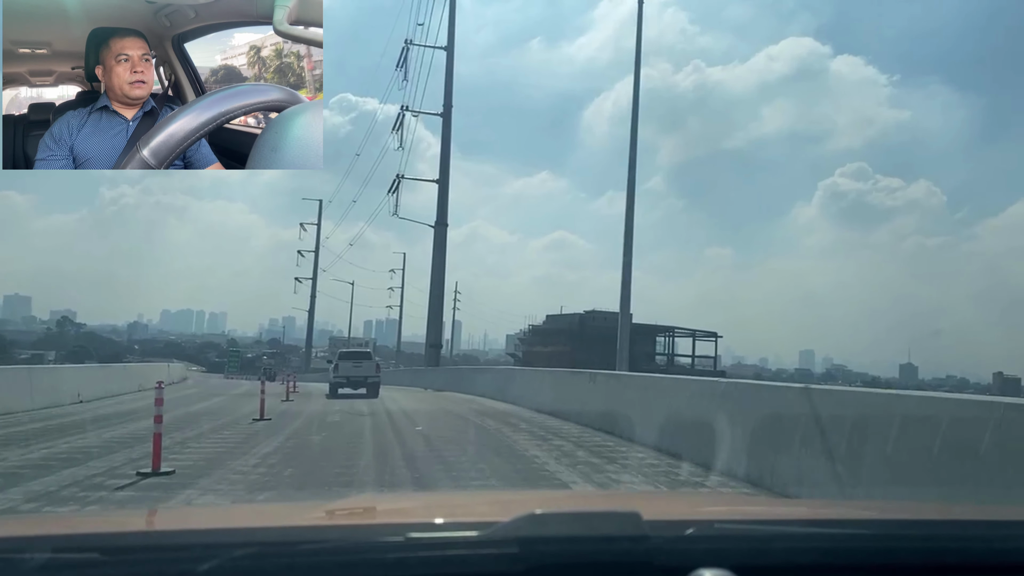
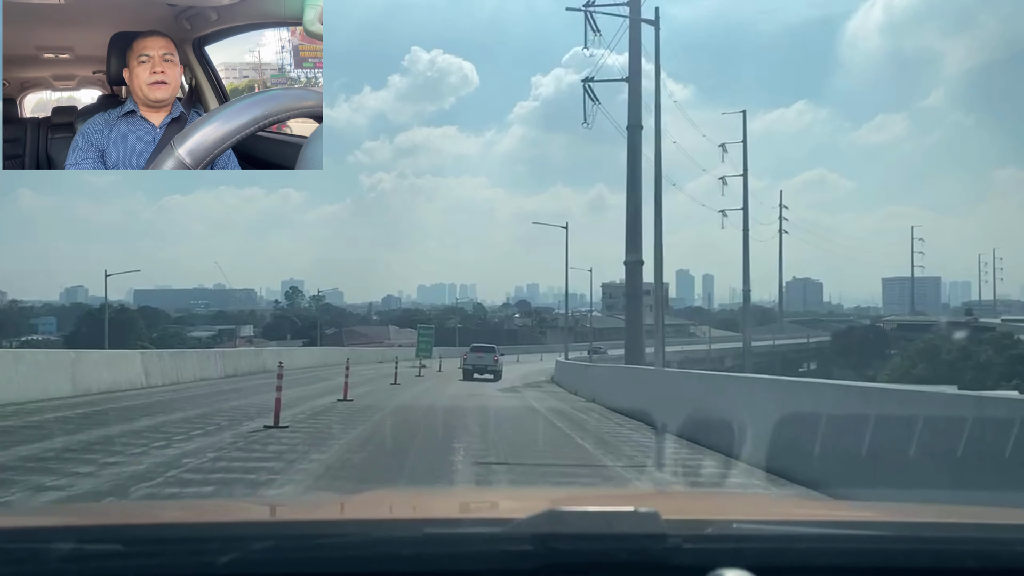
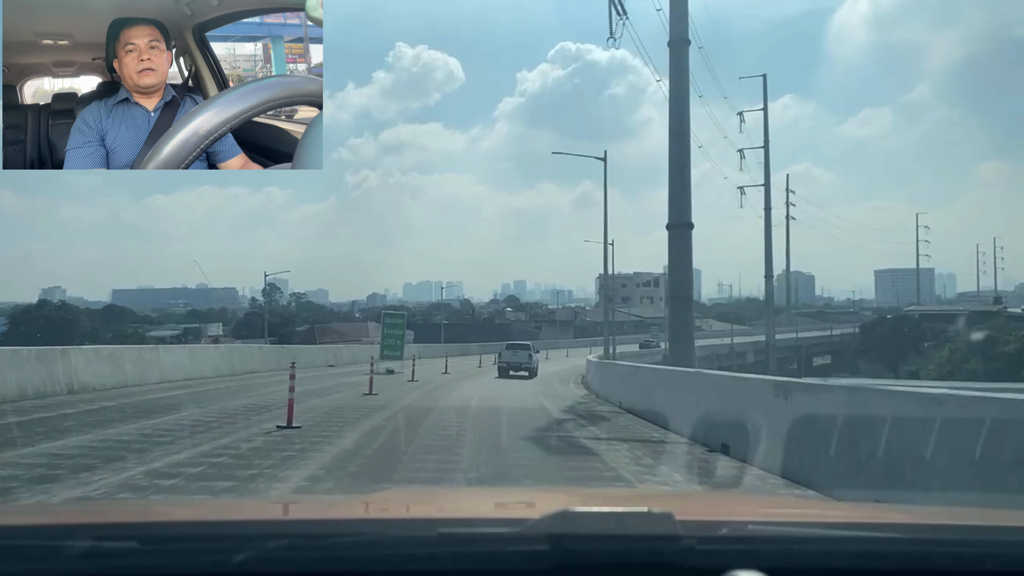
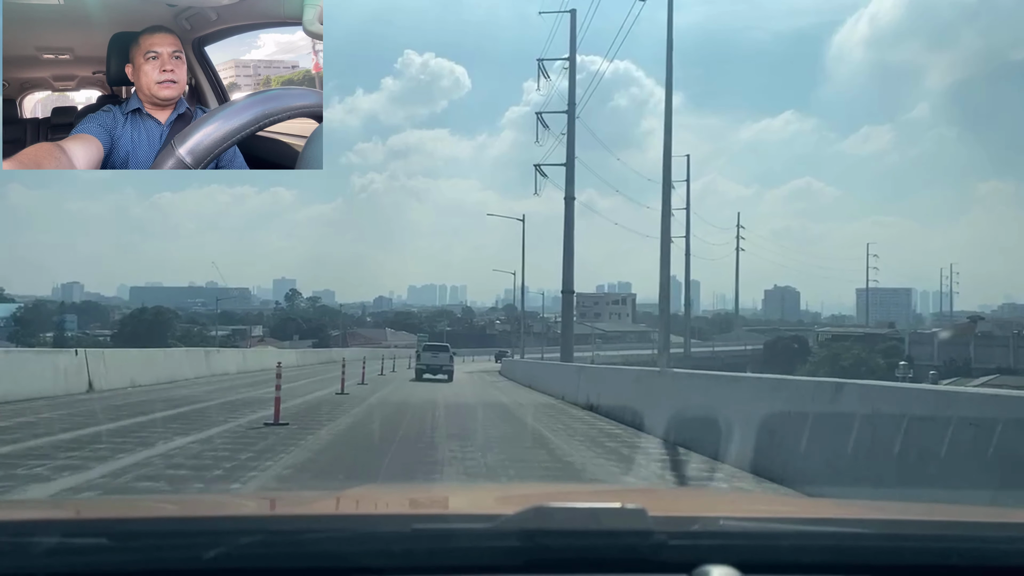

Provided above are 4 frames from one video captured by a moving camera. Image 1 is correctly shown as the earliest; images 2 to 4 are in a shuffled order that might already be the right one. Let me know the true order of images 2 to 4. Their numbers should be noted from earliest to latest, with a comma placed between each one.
4, 2, 3
